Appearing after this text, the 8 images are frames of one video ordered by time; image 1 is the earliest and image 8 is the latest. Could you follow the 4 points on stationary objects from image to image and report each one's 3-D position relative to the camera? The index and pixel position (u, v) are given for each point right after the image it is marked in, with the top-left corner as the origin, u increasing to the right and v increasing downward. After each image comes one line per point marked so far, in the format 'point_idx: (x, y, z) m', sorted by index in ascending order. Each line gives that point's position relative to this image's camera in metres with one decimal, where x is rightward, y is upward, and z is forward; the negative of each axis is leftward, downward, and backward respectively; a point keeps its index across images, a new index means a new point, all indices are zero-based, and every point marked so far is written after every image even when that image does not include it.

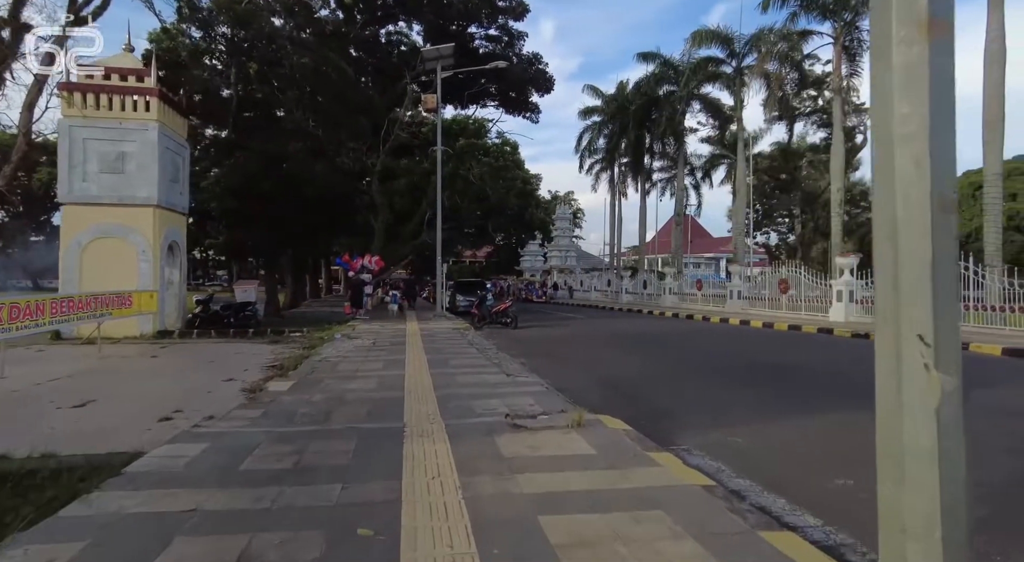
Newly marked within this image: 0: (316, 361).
0: (-3.5, -1.4, +11.1) m
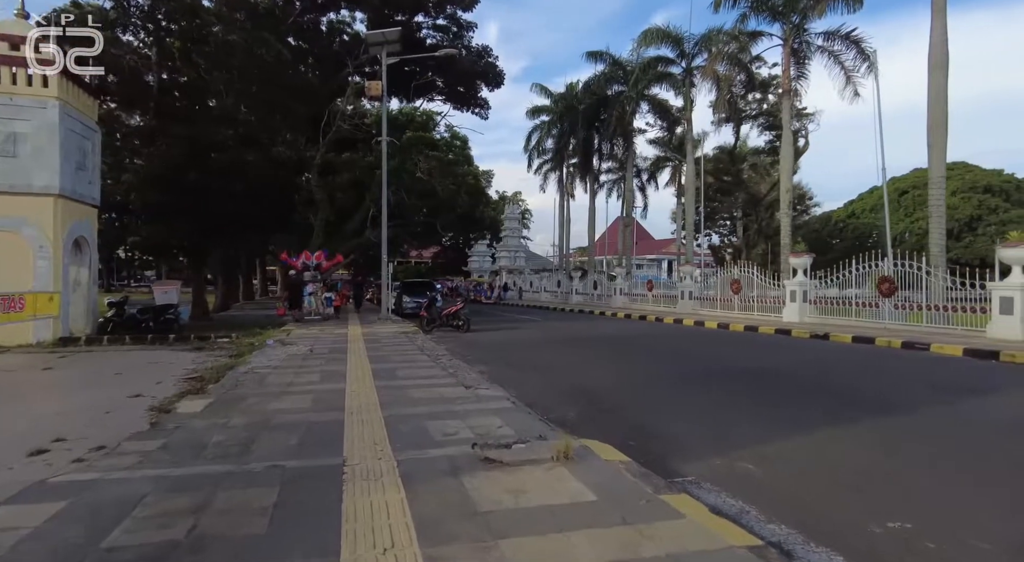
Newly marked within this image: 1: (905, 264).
0: (-4.2, -1.4, +9.7) m
1: (+11.3, +0.5, +17.8) m
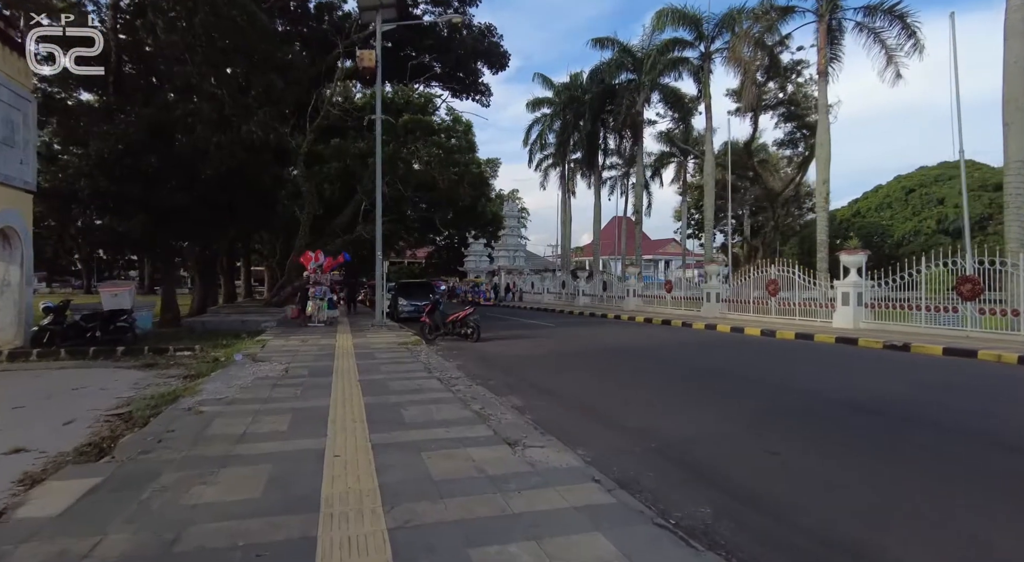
0: (-3.7, -1.4, +6.9) m
1: (+11.8, +0.5, +15.2) m
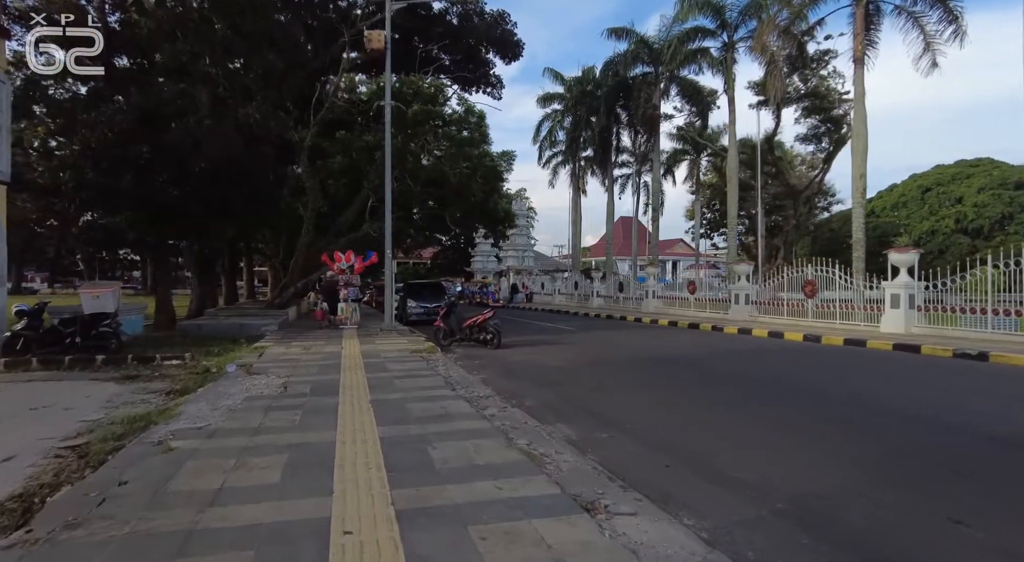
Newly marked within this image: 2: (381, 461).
0: (-3.2, -1.4, +5.5) m
1: (+12.3, +0.5, +13.7) m
2: (-1.0, -1.4, +4.7) m
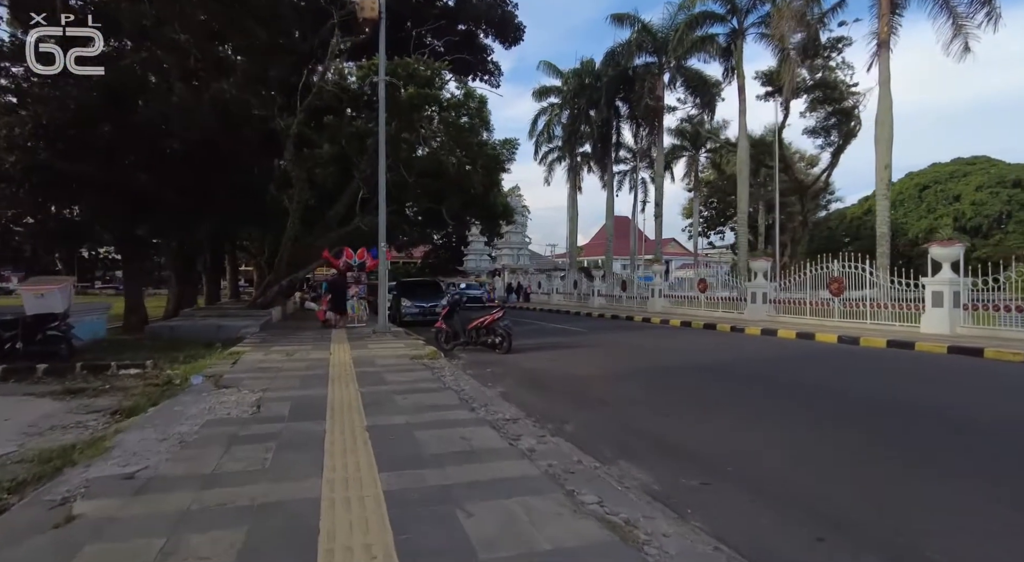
0: (-2.8, -1.3, +3.8) m
1: (+12.5, +0.5, +12.3) m
2: (-0.6, -1.3, +3.1) m
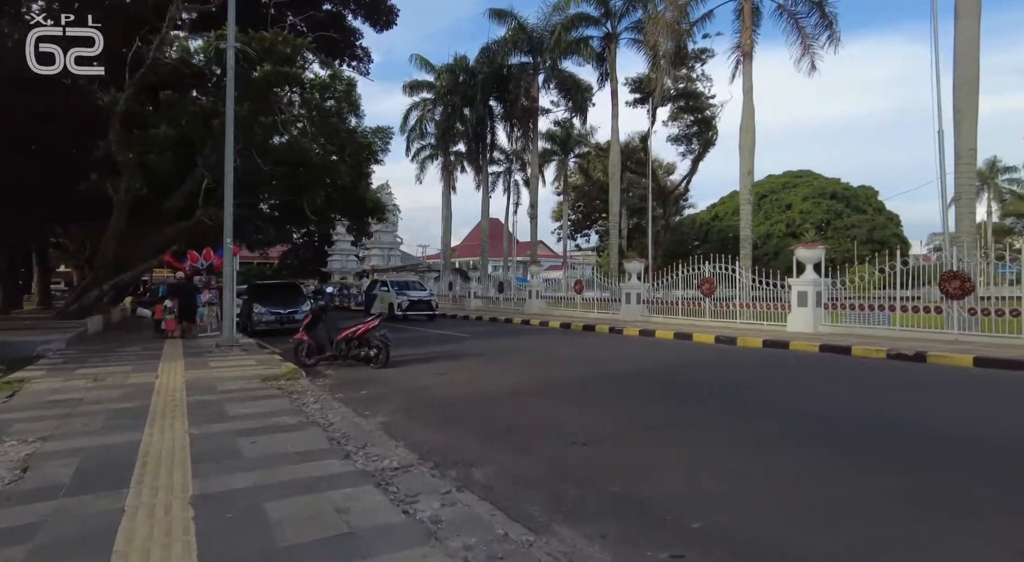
0: (-3.1, -1.4, +1.9) m
1: (+10.1, +0.5, +13.4) m
2: (-0.8, -1.3, +1.6) m
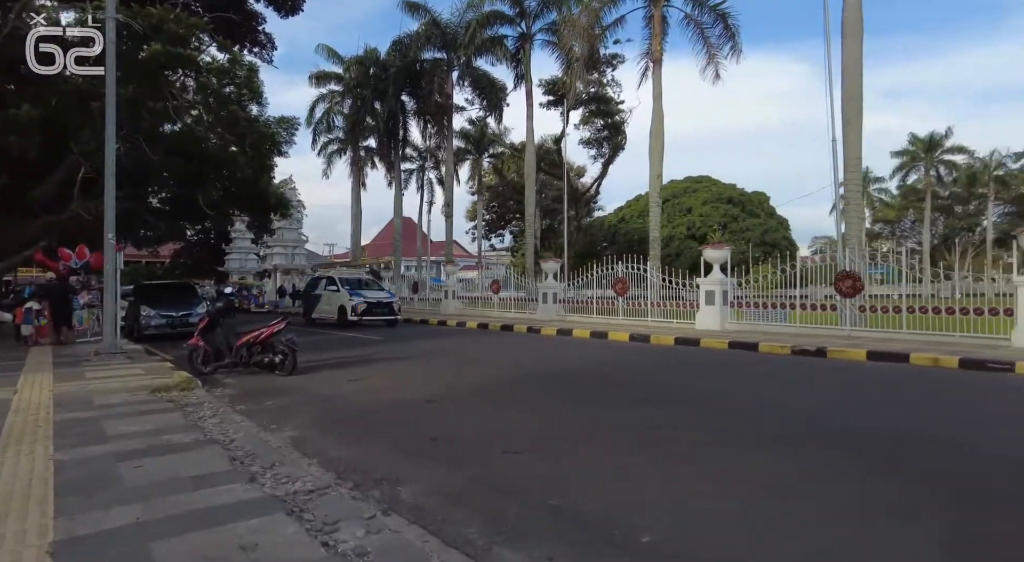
0: (-3.2, -1.4, +1.1) m
1: (+8.3, +0.6, +14.3) m
2: (-0.8, -1.3, +1.1) m
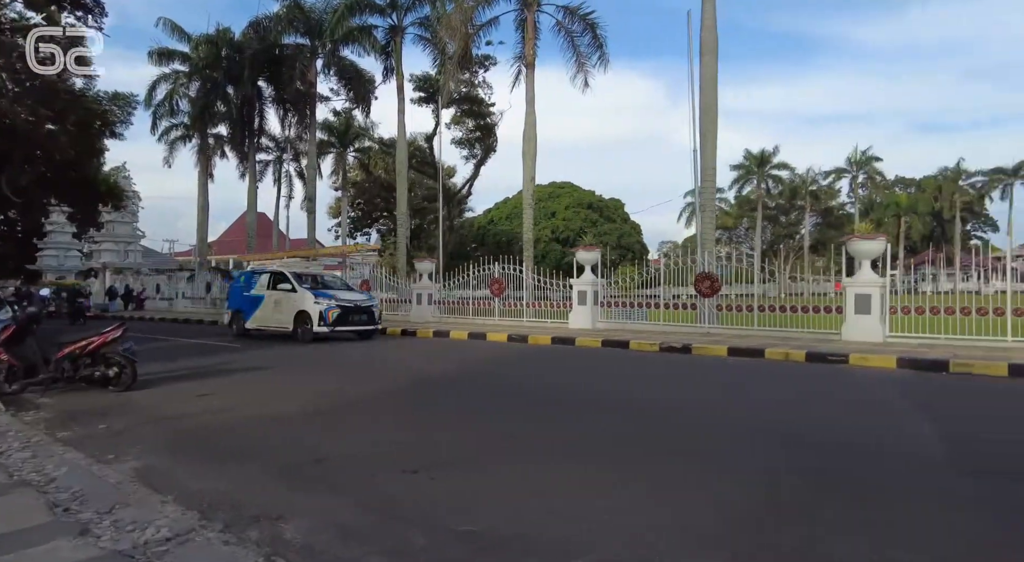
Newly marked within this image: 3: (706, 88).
0: (-3.0, -1.3, -0.1) m
1: (+5.4, +0.5, +15.4) m
2: (-0.7, -1.3, +0.5) m
3: (+5.8, +5.7, +18.4) m
